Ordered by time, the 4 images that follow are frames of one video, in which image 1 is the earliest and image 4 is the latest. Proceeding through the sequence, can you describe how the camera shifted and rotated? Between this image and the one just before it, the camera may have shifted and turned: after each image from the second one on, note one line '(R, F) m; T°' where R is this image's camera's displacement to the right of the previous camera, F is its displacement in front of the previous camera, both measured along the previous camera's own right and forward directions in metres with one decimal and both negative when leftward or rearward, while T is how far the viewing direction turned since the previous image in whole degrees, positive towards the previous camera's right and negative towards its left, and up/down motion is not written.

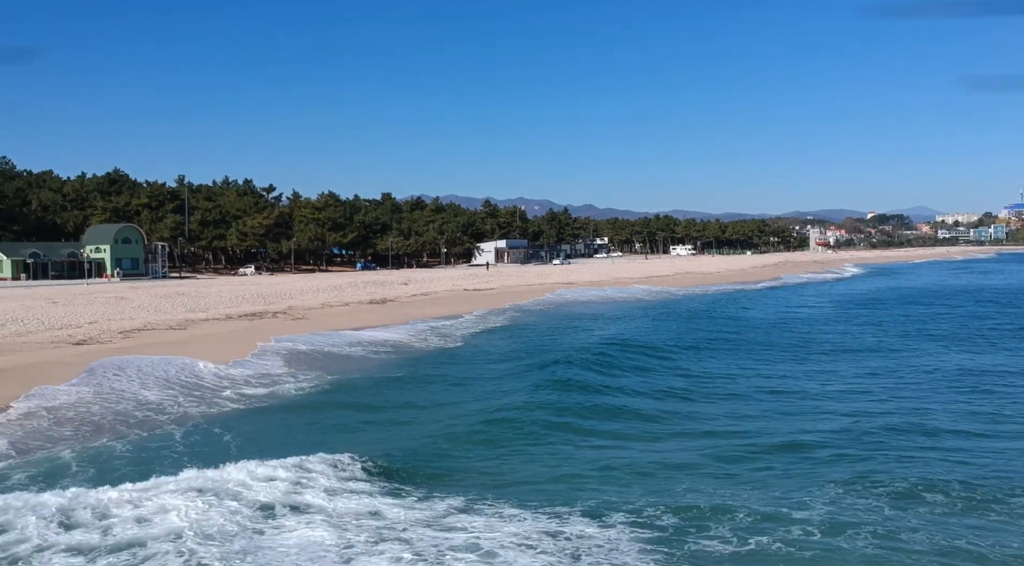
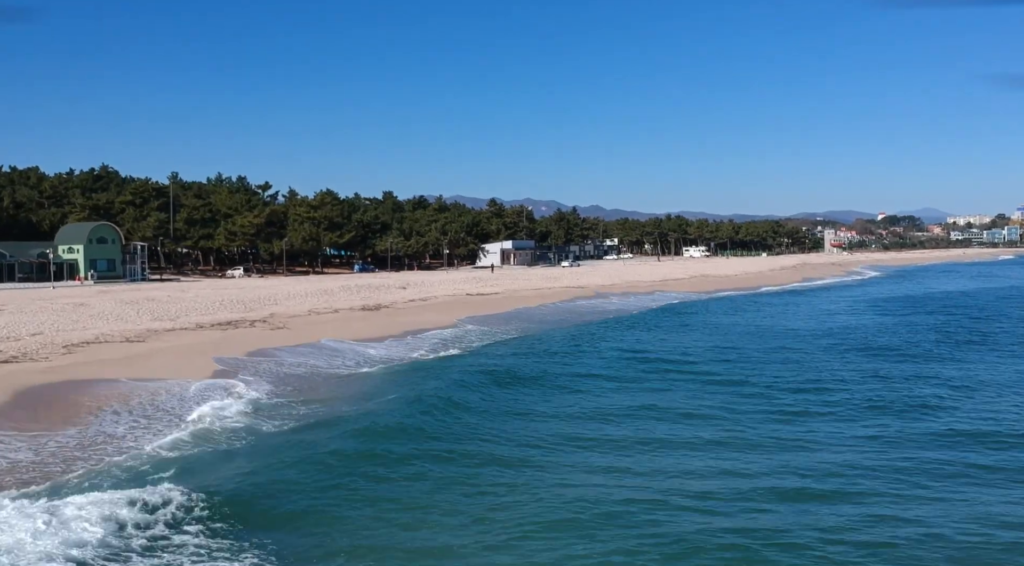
(0.0, +4.0) m; 0°
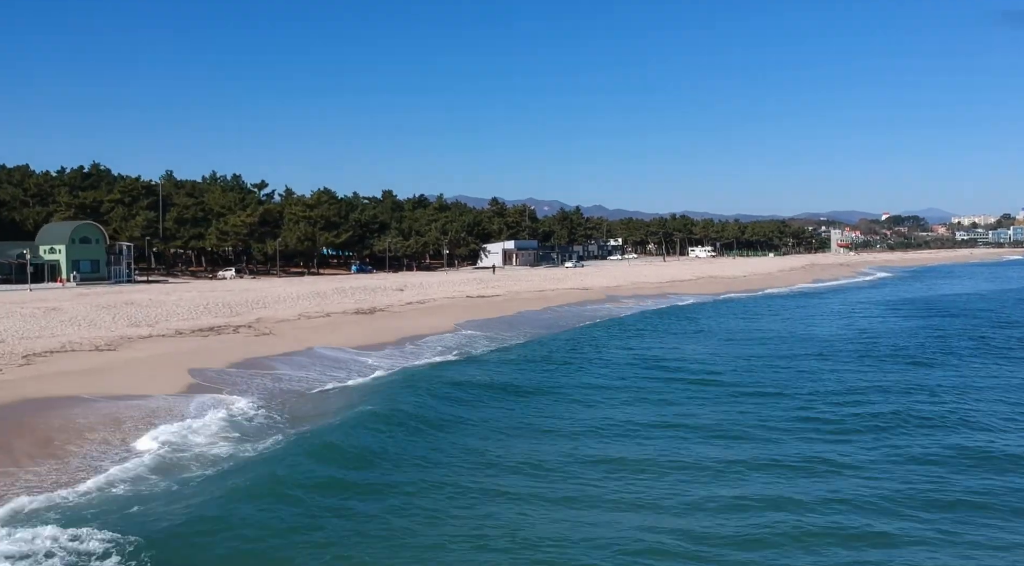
(0.0, +2.2) m; 0°
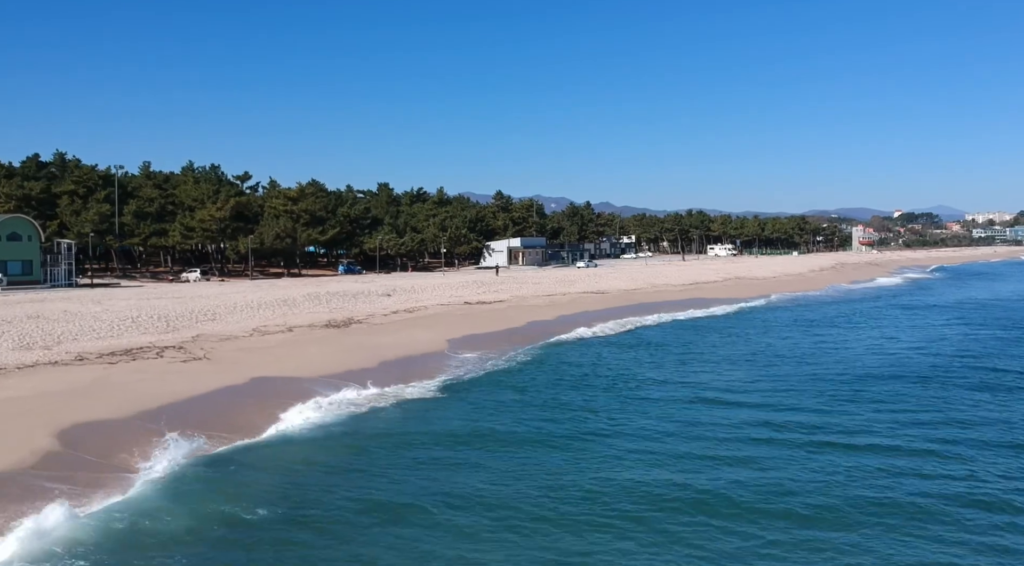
(0.0, +7.1) m; 0°
